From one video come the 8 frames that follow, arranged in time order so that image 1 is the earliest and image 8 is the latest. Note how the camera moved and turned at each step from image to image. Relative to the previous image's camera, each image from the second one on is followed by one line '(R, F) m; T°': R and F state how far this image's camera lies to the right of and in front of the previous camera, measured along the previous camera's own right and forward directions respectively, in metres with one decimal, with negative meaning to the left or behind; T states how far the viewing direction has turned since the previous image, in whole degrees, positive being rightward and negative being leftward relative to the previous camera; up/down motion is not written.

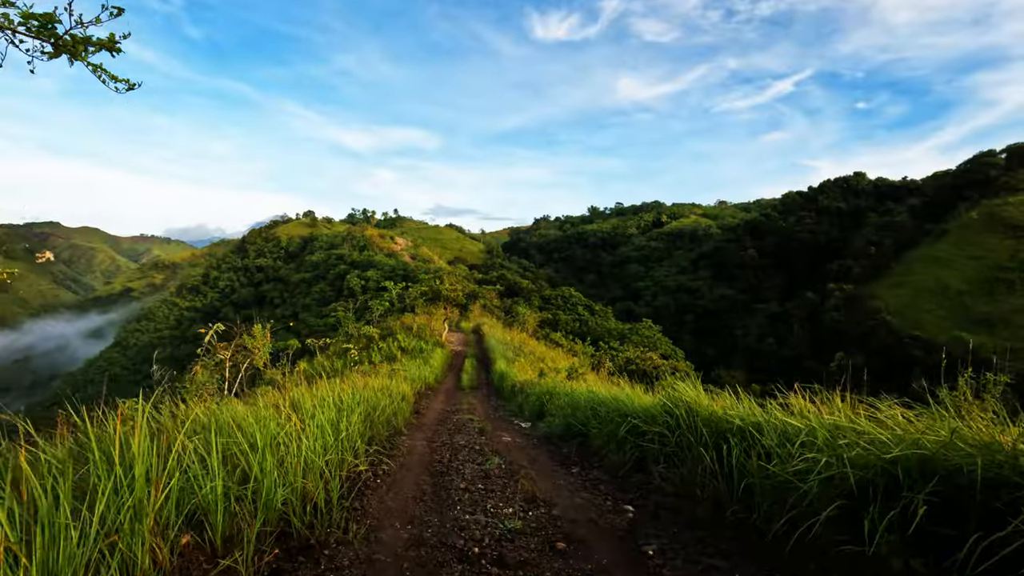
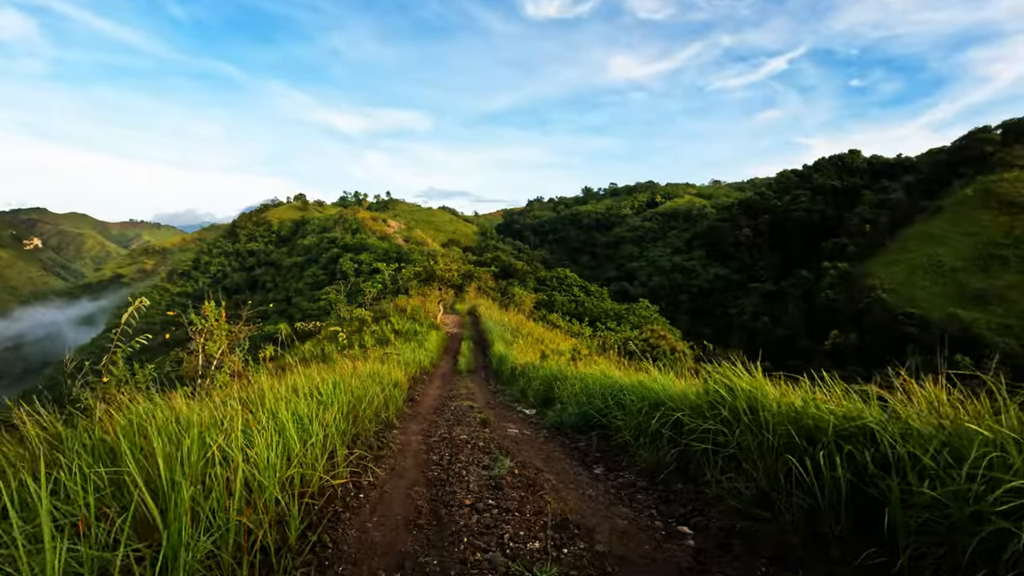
(-0.1, +0.4) m; +1°
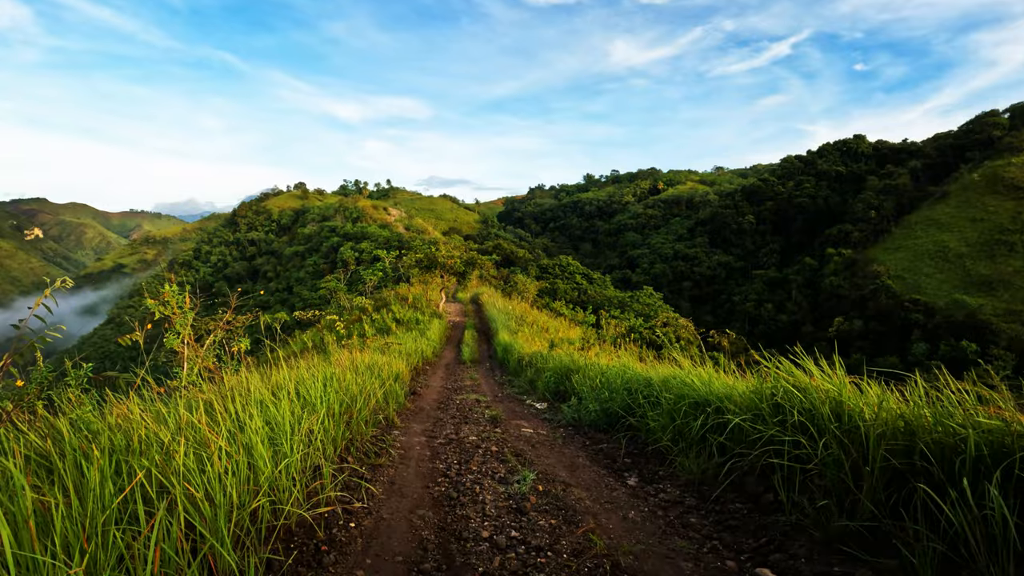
(-0.1, +0.3) m; 0°
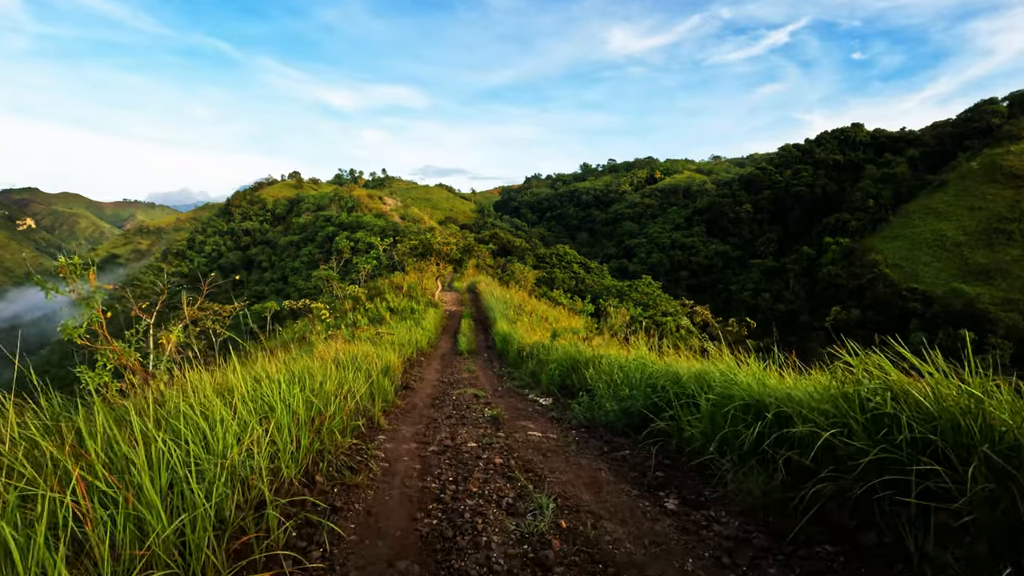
(0.0, +0.4) m; 0°
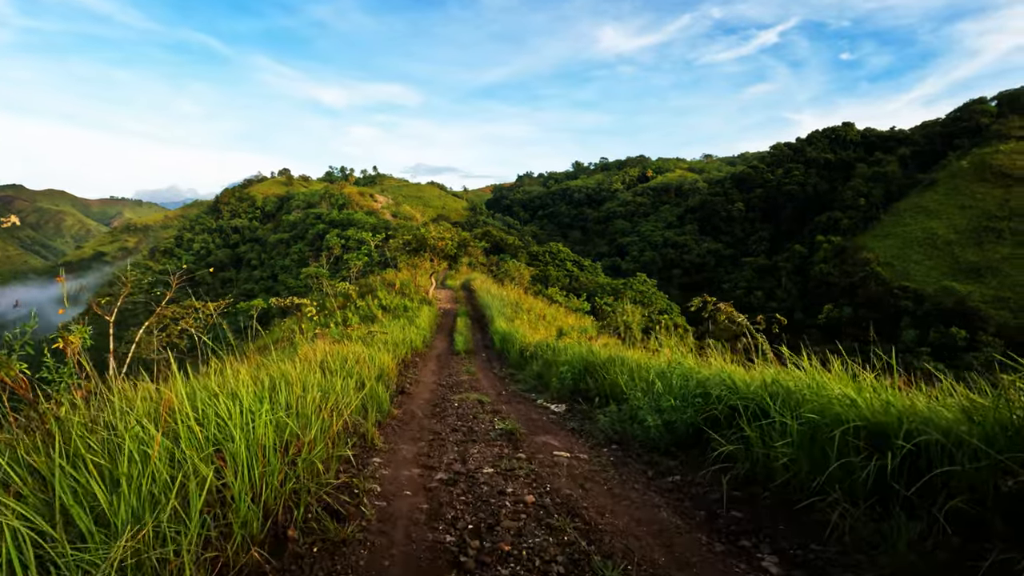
(-0.1, +0.4) m; +1°
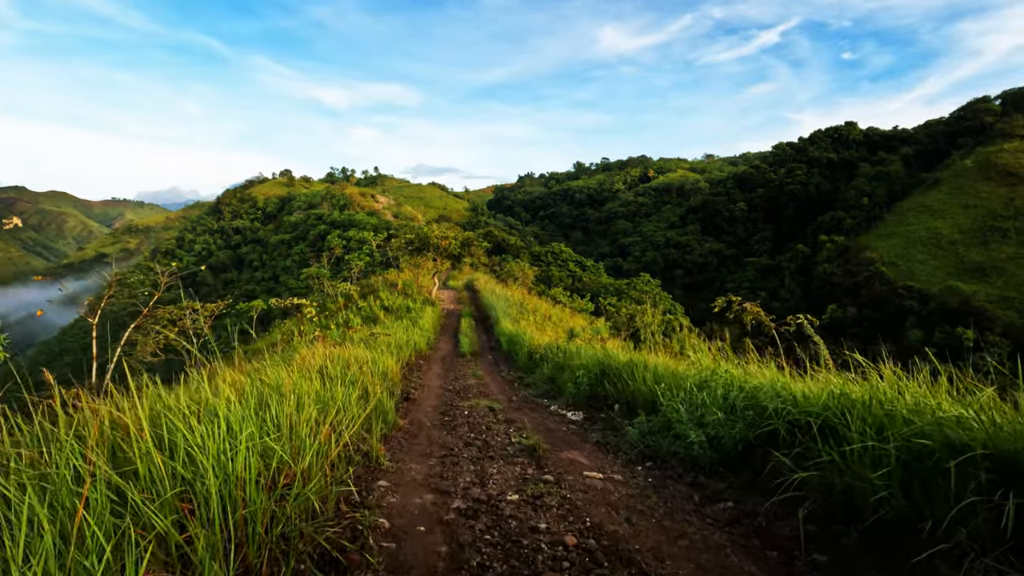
(-0.1, +0.2) m; 0°
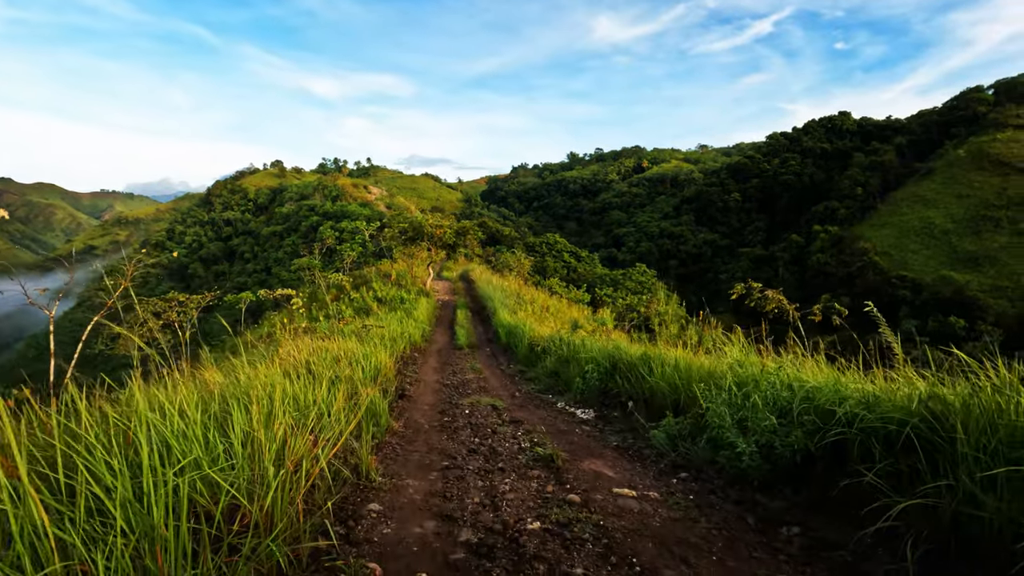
(-0.1, +0.3) m; +1°
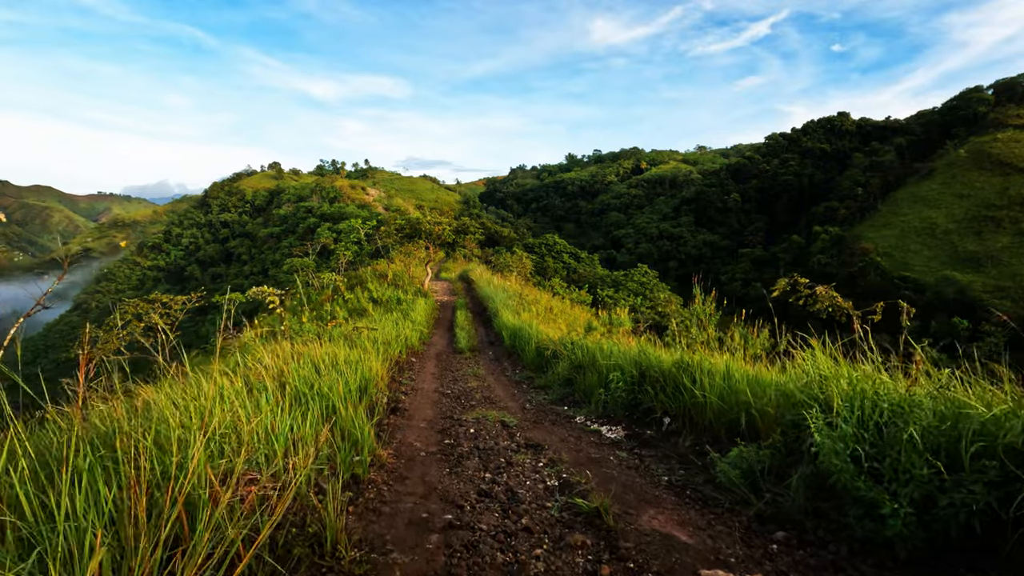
(-0.1, +0.5) m; 0°
